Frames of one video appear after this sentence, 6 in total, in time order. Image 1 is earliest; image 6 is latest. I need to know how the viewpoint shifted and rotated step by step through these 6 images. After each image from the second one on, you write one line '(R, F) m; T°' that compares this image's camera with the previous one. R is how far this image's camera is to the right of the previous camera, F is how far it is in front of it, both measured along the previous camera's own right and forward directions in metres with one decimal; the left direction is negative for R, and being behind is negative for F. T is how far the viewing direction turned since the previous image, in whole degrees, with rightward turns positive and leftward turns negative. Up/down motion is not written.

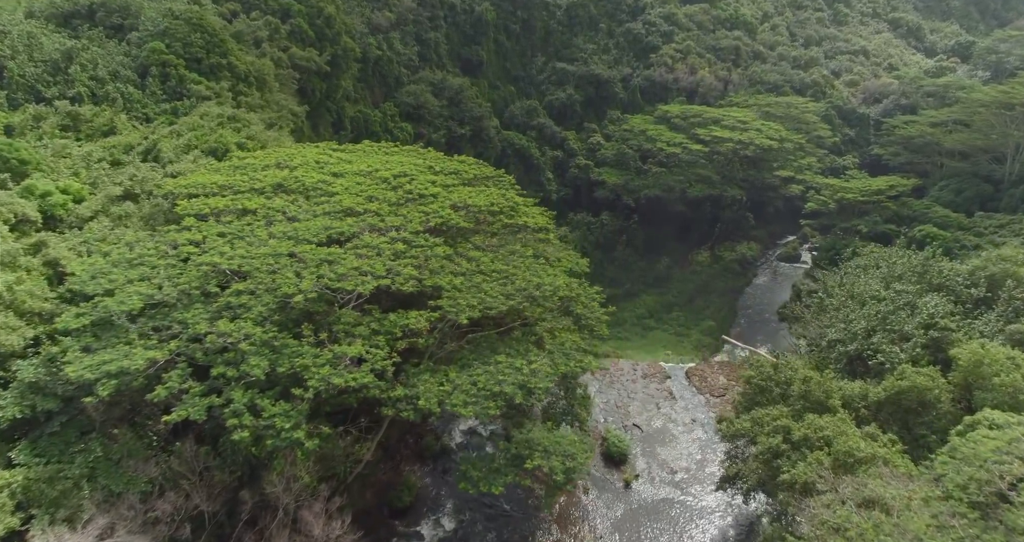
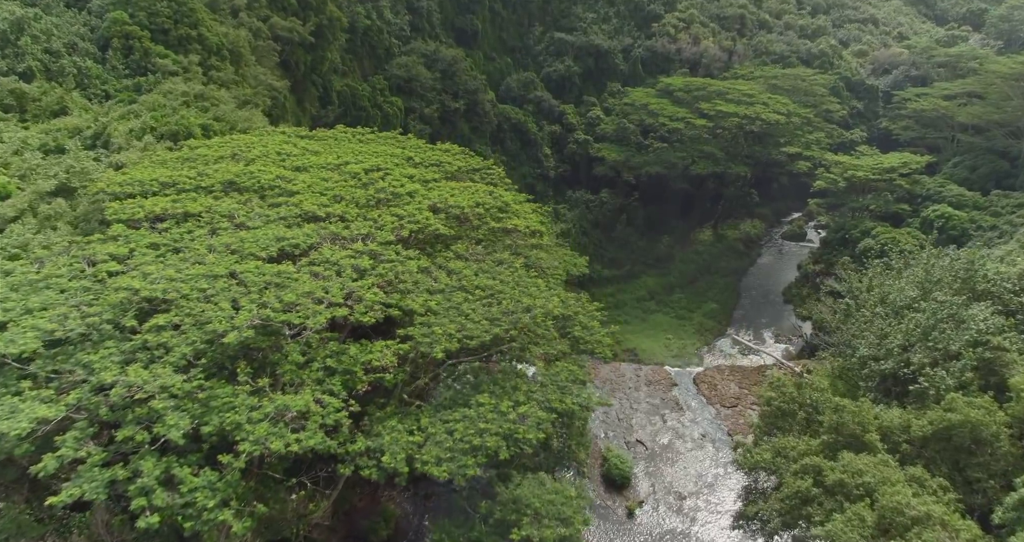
(+0.2, +2.3) m; 0°
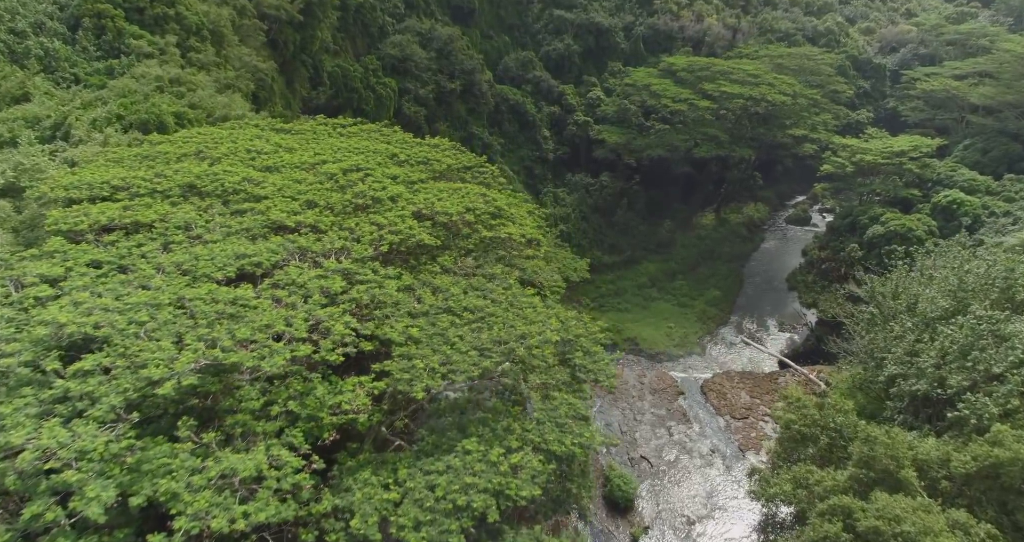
(+0.1, +1.5) m; 0°
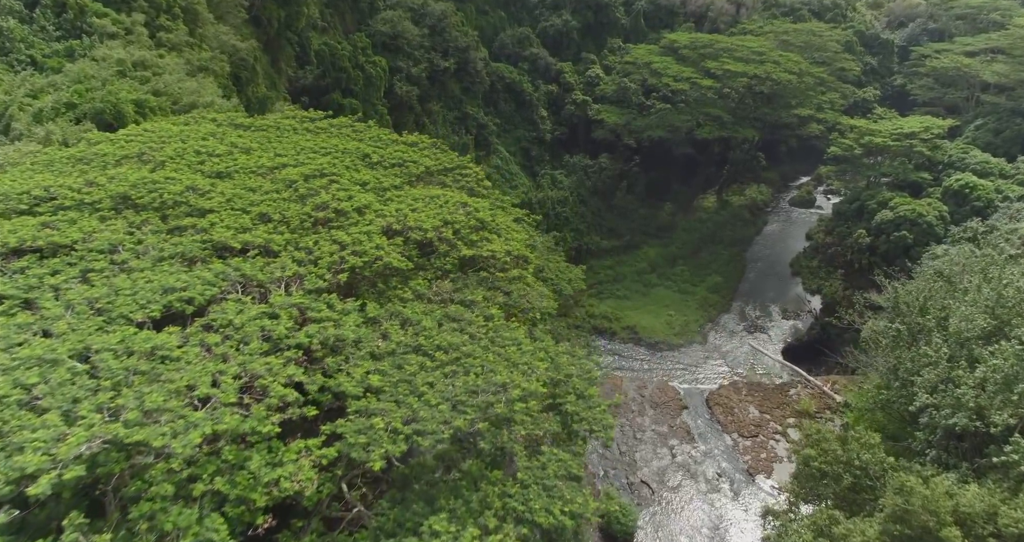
(+0.3, +1.7) m; 0°
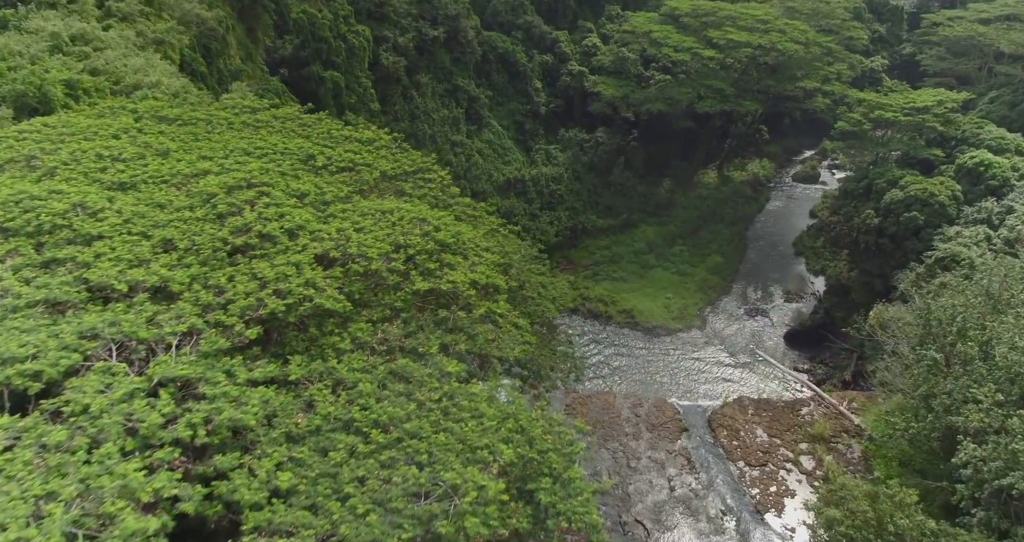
(+0.5, +2.2) m; 0°
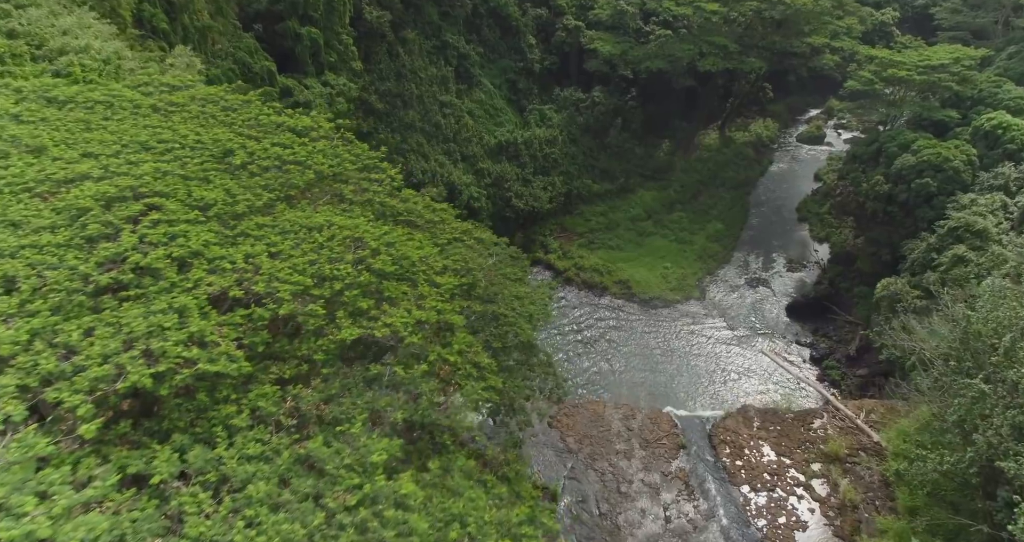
(+0.5, +2.2) m; 0°
